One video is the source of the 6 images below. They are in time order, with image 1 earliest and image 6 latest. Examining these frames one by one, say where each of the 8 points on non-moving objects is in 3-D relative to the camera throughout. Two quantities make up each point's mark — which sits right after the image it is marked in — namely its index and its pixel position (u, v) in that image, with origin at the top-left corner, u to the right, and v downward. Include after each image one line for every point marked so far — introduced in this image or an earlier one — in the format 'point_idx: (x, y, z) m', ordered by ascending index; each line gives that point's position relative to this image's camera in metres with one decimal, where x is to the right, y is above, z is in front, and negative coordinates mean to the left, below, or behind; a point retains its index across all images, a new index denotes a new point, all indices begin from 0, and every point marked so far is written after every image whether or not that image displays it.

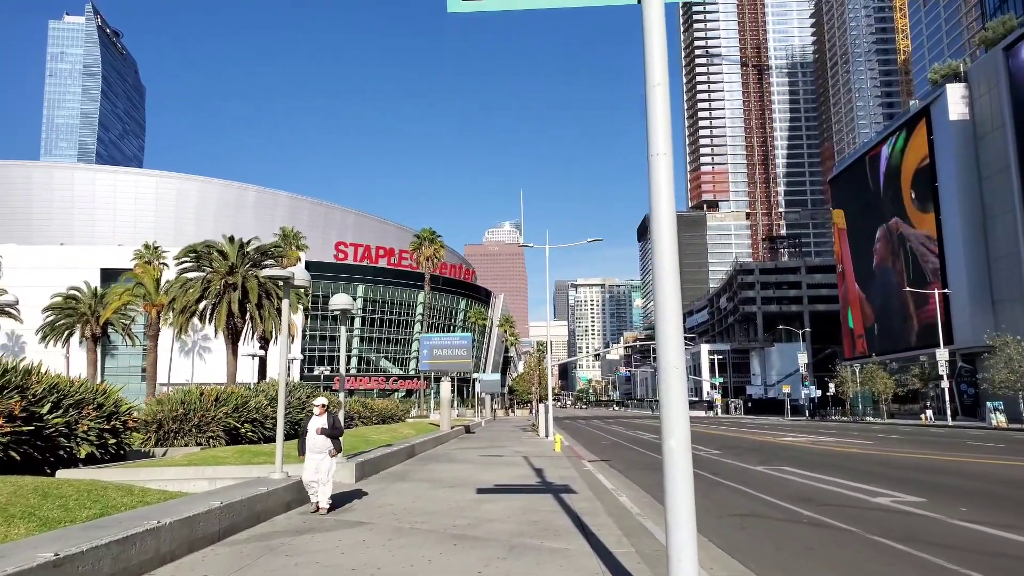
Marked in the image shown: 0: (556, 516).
0: (+0.6, -3.0, +9.9) m
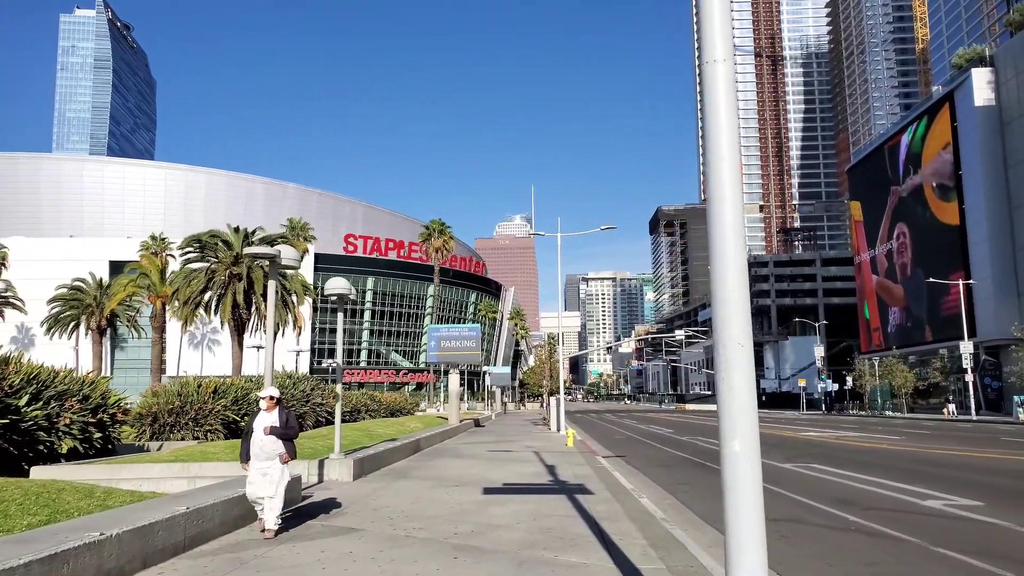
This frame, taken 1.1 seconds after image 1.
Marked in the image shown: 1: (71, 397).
0: (+0.7, -2.7, +8.8) m
1: (-8.8, -2.2, +15.2) m
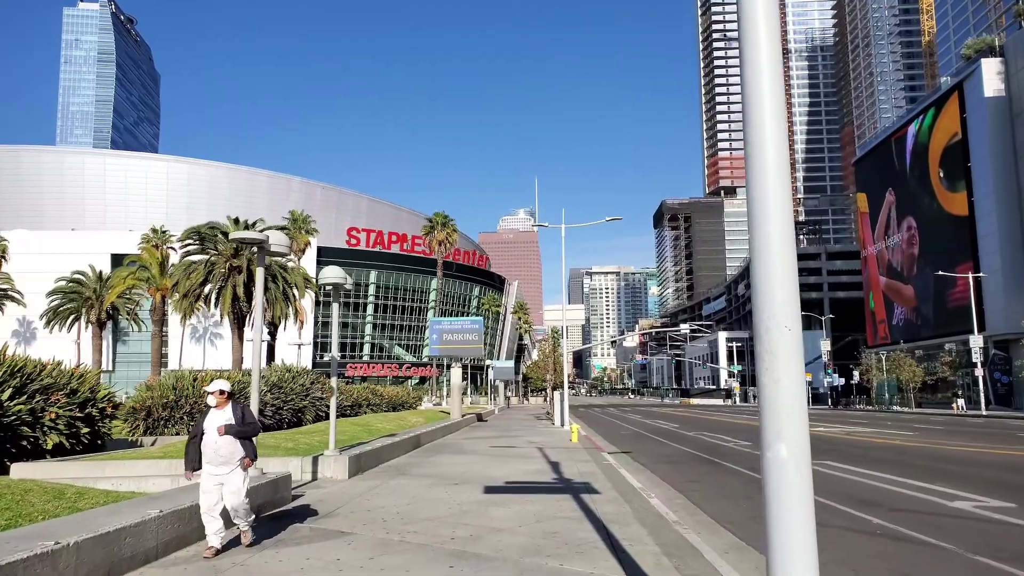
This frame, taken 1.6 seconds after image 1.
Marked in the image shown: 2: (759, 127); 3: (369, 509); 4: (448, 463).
0: (+0.7, -2.6, +8.2) m
1: (-8.7, -2.0, +14.7) m
2: (+1.0, +0.6, +3.0) m
3: (-1.8, -2.7, +9.3) m
4: (-1.3, -3.6, +15.5) m
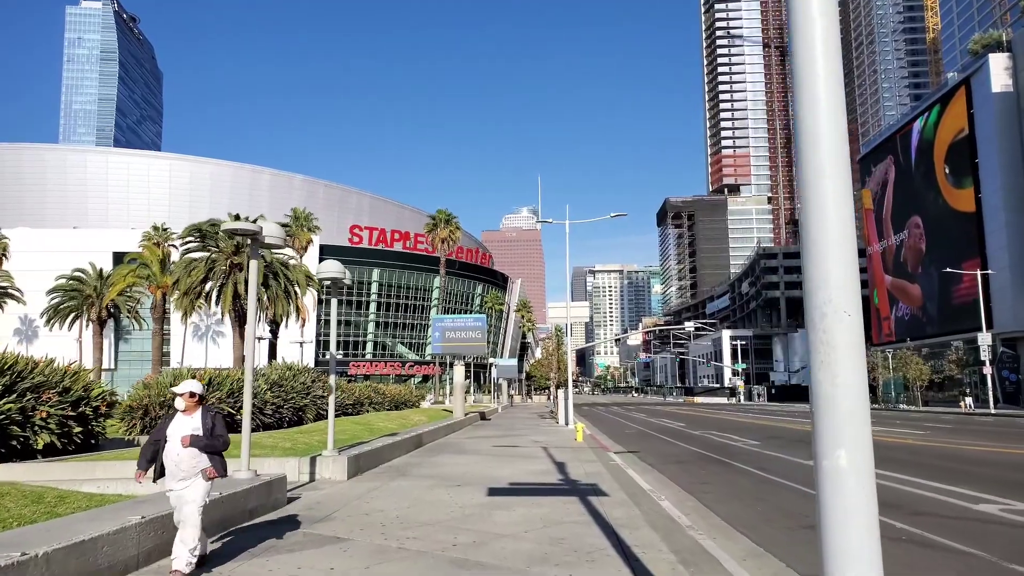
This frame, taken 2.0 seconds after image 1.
0: (+0.8, -2.5, +7.8) m
1: (-8.7, -1.9, +14.3) m
2: (+1.0, +0.7, +2.6) m
3: (-1.7, -2.6, +8.9) m
4: (-1.2, -3.5, +15.1) m
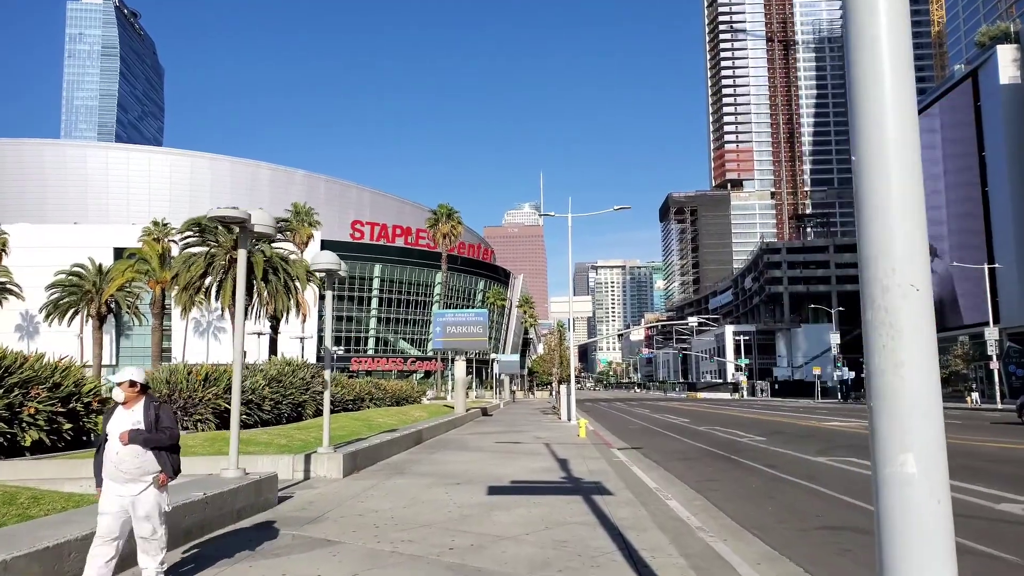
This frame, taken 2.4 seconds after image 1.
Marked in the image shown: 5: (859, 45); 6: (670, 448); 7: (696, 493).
0: (+0.8, -2.4, +7.4) m
1: (-8.6, -1.8, +13.9) m
2: (+1.0, +0.8, +2.1) m
3: (-1.7, -2.5, +8.5) m
4: (-1.2, -3.3, +14.7) m
5: (+1.0, +0.7, +2.2) m
6: (+3.9, -3.9, +18.6) m
7: (+2.7, -3.0, +11.1) m
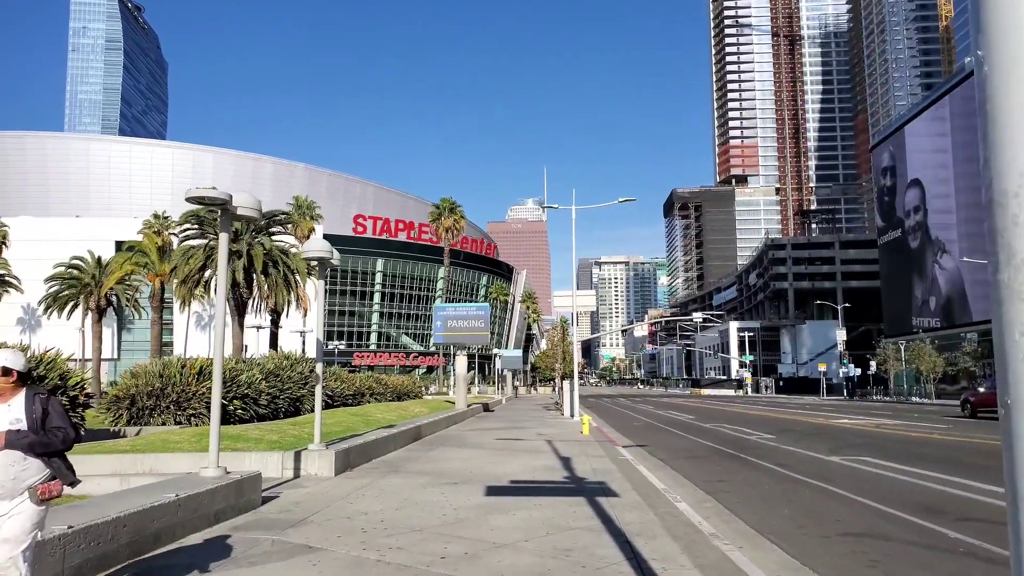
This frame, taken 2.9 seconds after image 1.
0: (+0.8, -2.2, +6.8) m
1: (-8.6, -1.6, +13.4) m
2: (+1.0, +0.9, +1.5) m
3: (-1.7, -2.4, +8.0) m
4: (-1.2, -3.2, +14.2) m
5: (+0.9, +0.8, +1.6) m
6: (+3.9, -3.7, +18.0) m
7: (+2.7, -2.8, +10.6) m
